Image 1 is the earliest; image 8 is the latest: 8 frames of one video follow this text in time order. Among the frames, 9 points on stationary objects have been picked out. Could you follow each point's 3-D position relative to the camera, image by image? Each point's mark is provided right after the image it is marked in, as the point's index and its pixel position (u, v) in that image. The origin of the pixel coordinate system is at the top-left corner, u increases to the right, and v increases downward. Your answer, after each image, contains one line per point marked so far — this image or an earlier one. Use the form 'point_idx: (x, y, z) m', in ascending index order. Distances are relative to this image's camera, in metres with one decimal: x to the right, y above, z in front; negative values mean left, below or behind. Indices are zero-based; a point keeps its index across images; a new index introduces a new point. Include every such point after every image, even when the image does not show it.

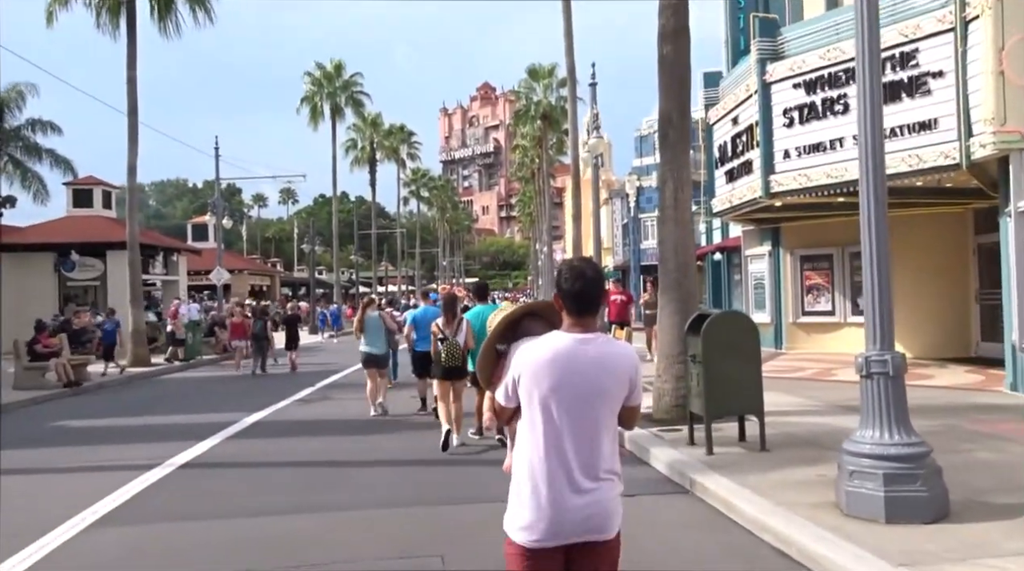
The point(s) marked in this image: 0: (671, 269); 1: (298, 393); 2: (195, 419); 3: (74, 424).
0: (+1.9, +0.2, +11.6) m
1: (-4.2, -2.1, +19.7) m
2: (-5.0, -2.2, +15.8) m
3: (-6.9, -2.2, +15.7) m
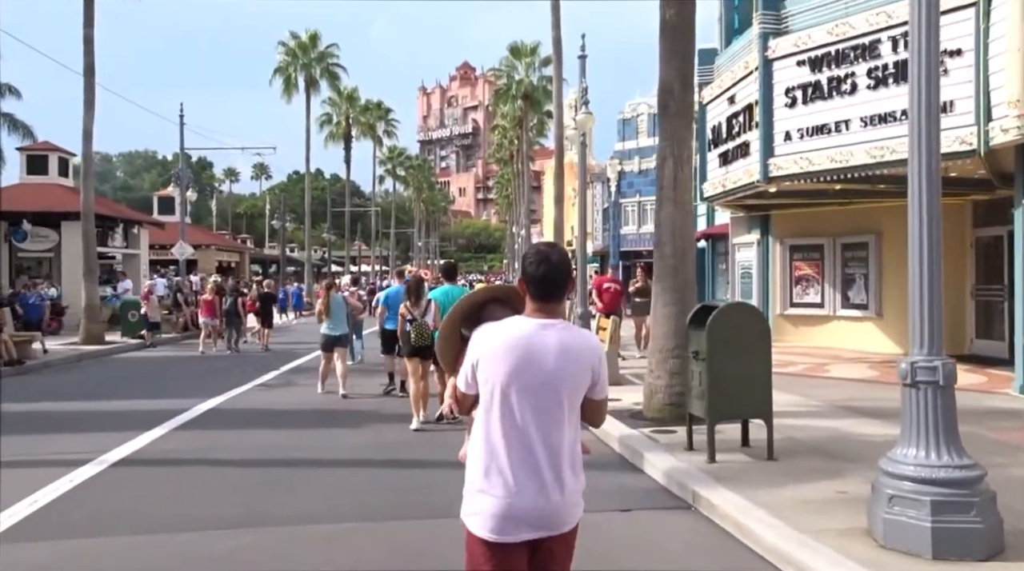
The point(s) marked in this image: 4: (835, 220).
0: (+1.7, +0.3, +10.6) m
1: (-4.6, -1.7, +18.6) m
2: (-5.4, -1.8, +14.7) m
3: (-7.3, -1.8, +14.6) m
4: (+6.2, +1.3, +18.9) m
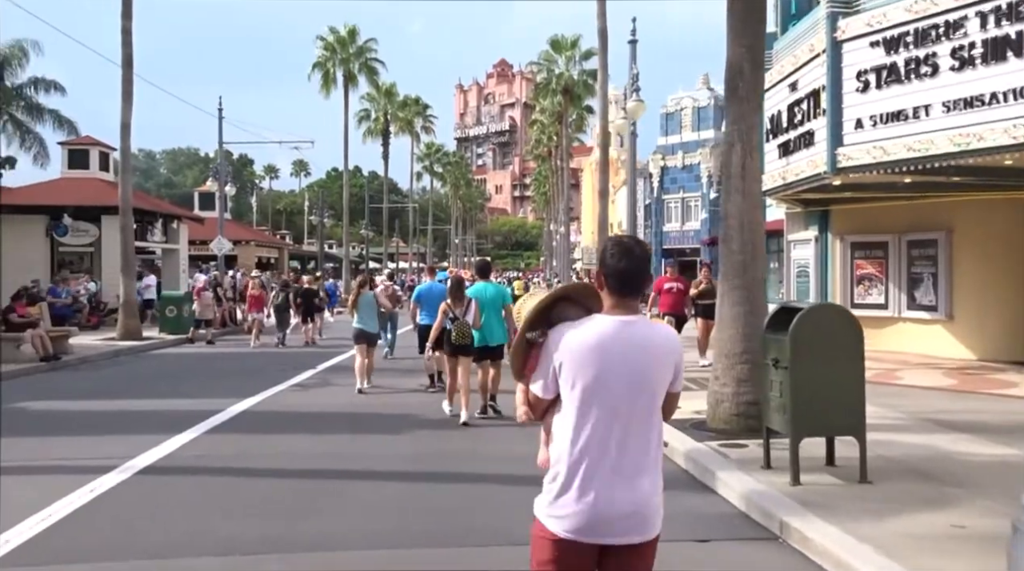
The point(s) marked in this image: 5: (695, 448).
0: (+2.2, +0.3, +9.7) m
1: (-3.8, -1.6, +17.9) m
2: (-4.7, -1.7, +14.0) m
3: (-6.6, -1.7, +13.9) m
4: (+7.0, +1.3, +17.8) m
5: (+1.6, -1.4, +8.6) m
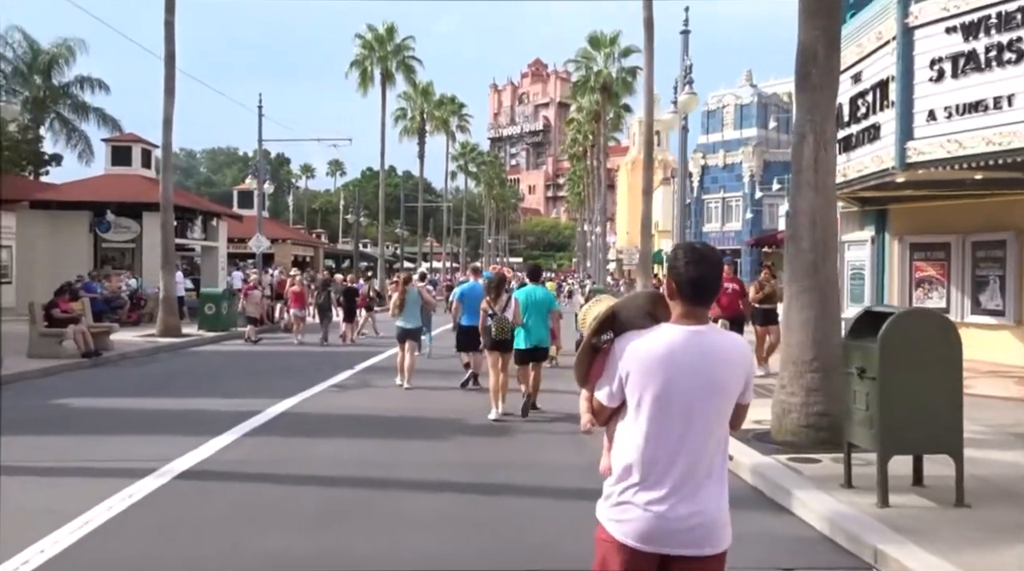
0: (+2.7, +0.3, +9.0) m
1: (-3.1, -1.6, +17.4) m
2: (-4.1, -1.7, +13.6) m
3: (-6.0, -1.6, +13.6) m
4: (+7.8, +1.2, +17.0) m
5: (+2.0, -1.4, +8.0) m
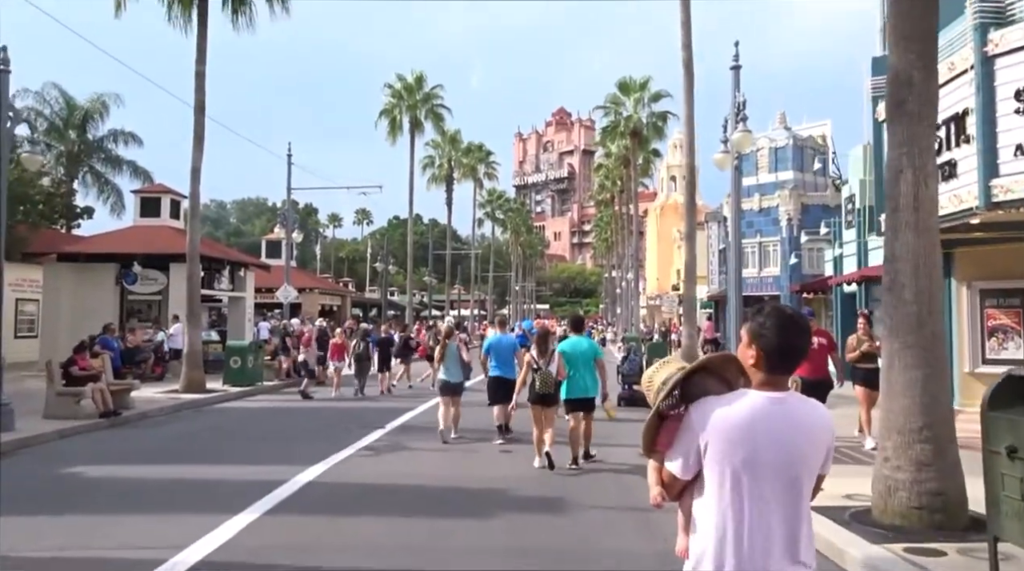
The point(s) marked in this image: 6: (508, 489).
0: (+3.2, -0.1, +7.9) m
1: (-2.4, -2.5, +16.3) m
2: (-3.5, -2.4, +12.5) m
3: (-5.4, -2.4, +12.6) m
4: (+8.5, +0.4, +15.8) m
5: (+2.5, -1.8, +6.8) m
6: (-0.1, -2.3, +11.4) m
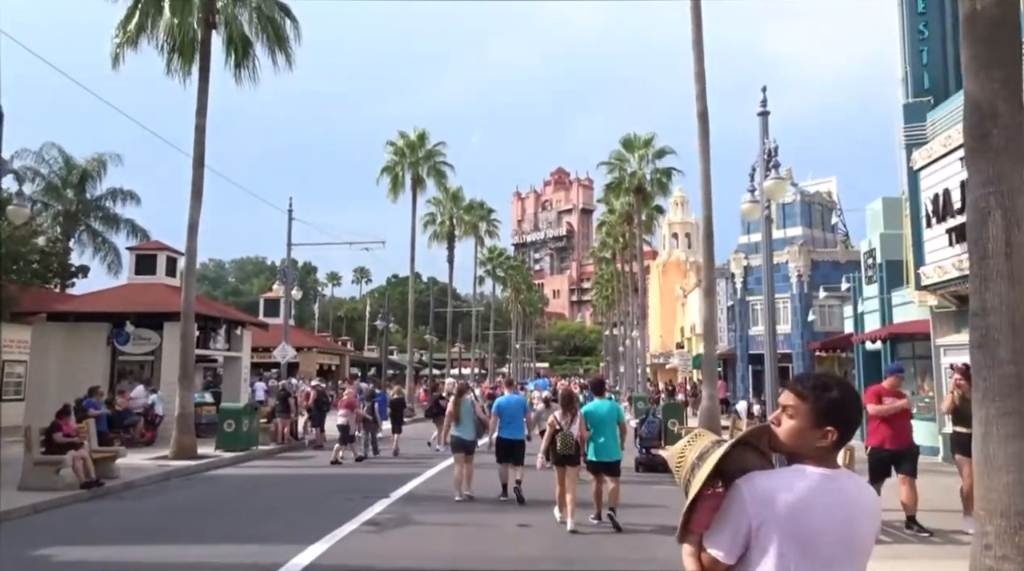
0: (+3.4, -0.5, +6.8) m
1: (-2.2, -3.4, +15.1) m
2: (-3.2, -3.1, +11.3) m
3: (-5.2, -3.1, +11.3) m
4: (+8.7, -0.4, +14.7) m
5: (+2.7, -2.2, +5.6) m
6: (+0.2, -2.9, +10.1) m
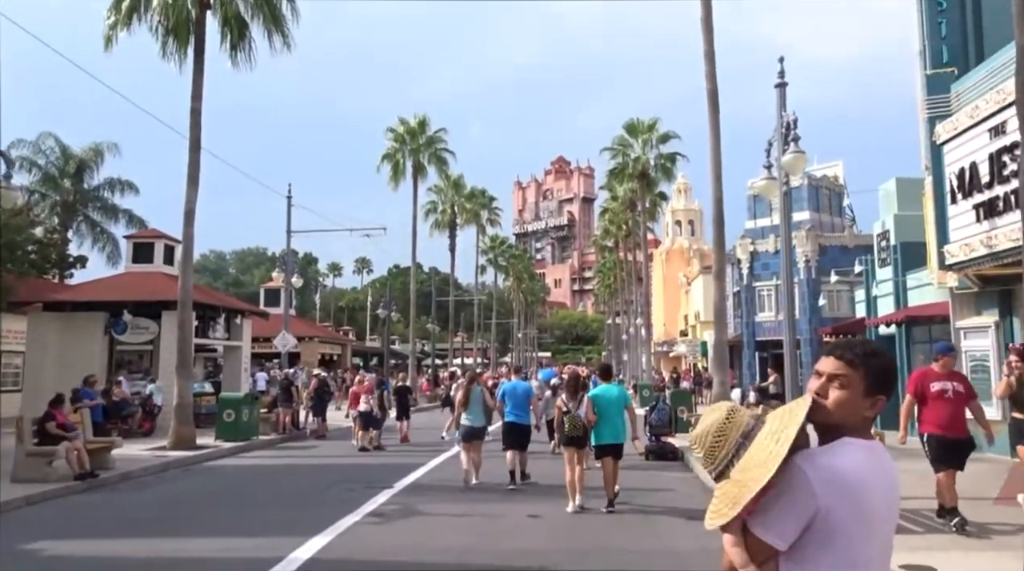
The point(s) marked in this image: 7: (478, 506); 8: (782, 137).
0: (+3.5, -0.3, +6.2) m
1: (-2.0, -3.1, +14.5) m
2: (-3.1, -2.9, +10.8) m
3: (-5.0, -2.9, +10.8) m
4: (+8.8, -0.1, +14.1) m
5: (+2.8, -2.0, +5.1) m
6: (+0.3, -2.7, +9.6) m
7: (-0.5, -3.1, +13.7) m
8: (+3.7, +2.0, +13.5) m
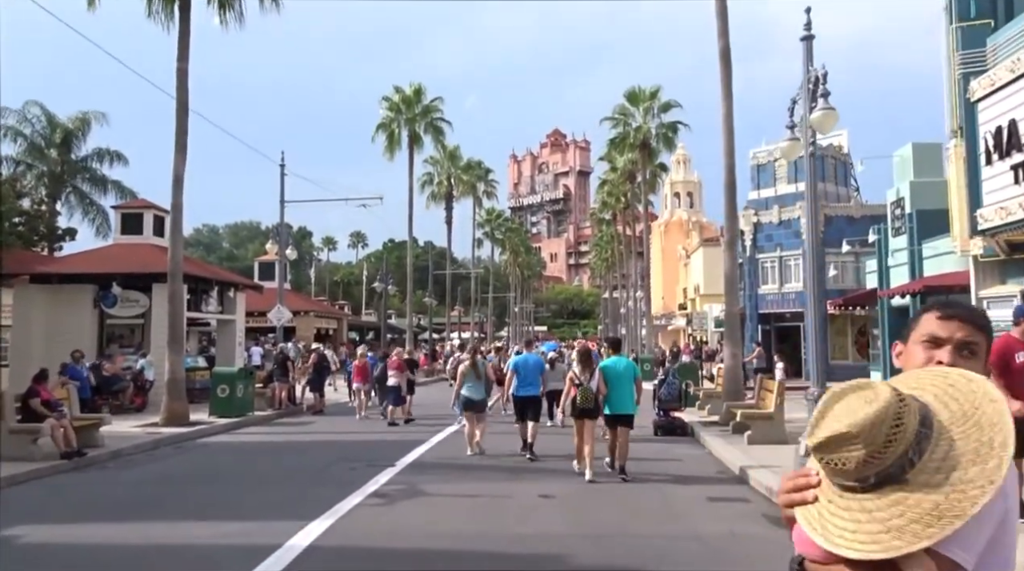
0: (+3.6, -0.1, +5.5) m
1: (-1.9, -2.7, +13.8) m
2: (-3.0, -2.5, +10.0) m
3: (-4.9, -2.5, +10.1) m
4: (+8.9, +0.4, +13.4) m
5: (+3.0, -1.8, +4.3) m
6: (+0.4, -2.4, +8.9) m
7: (-0.3, -2.6, +13.0) m
8: (+3.8, +2.4, +12.7) m
